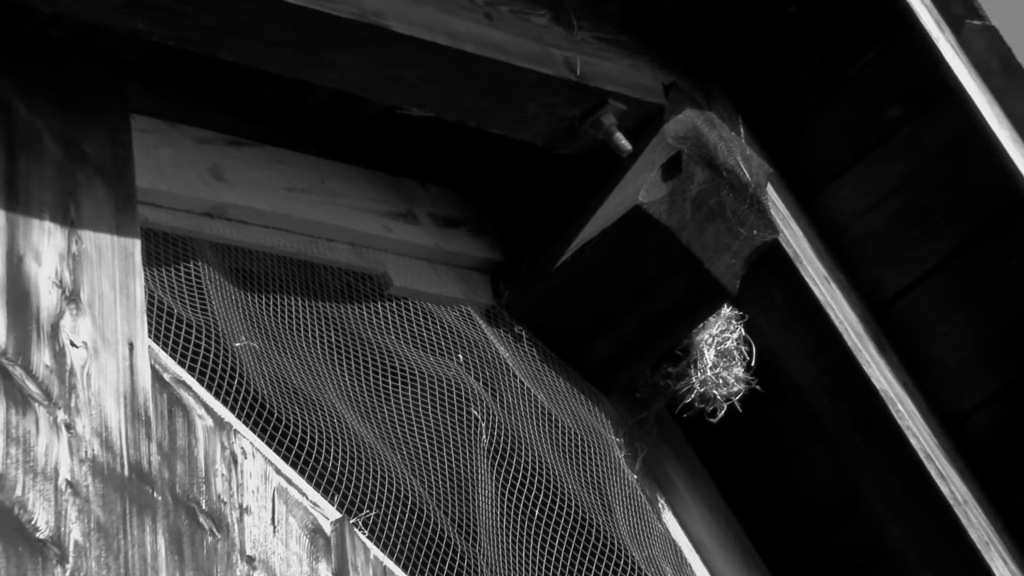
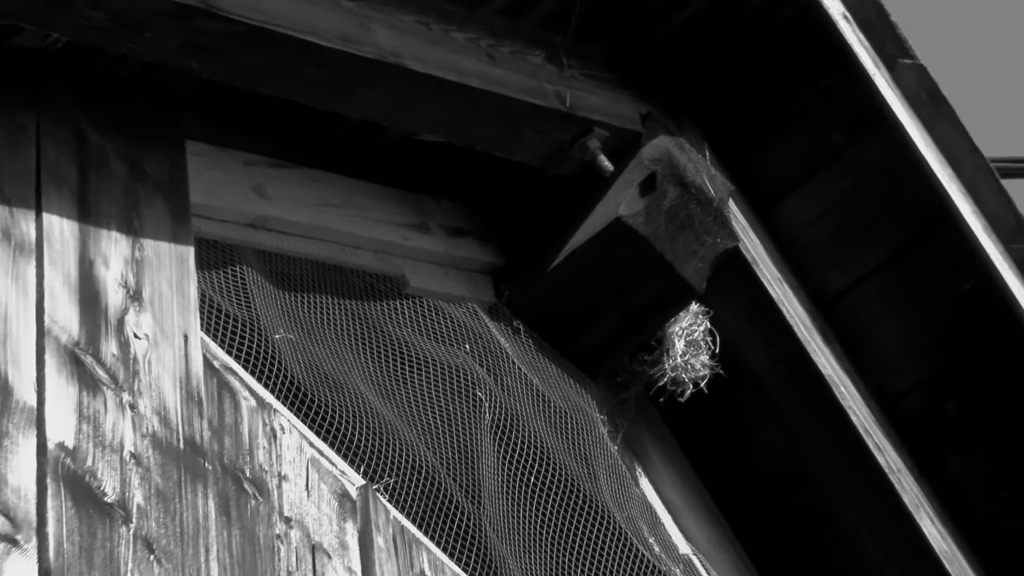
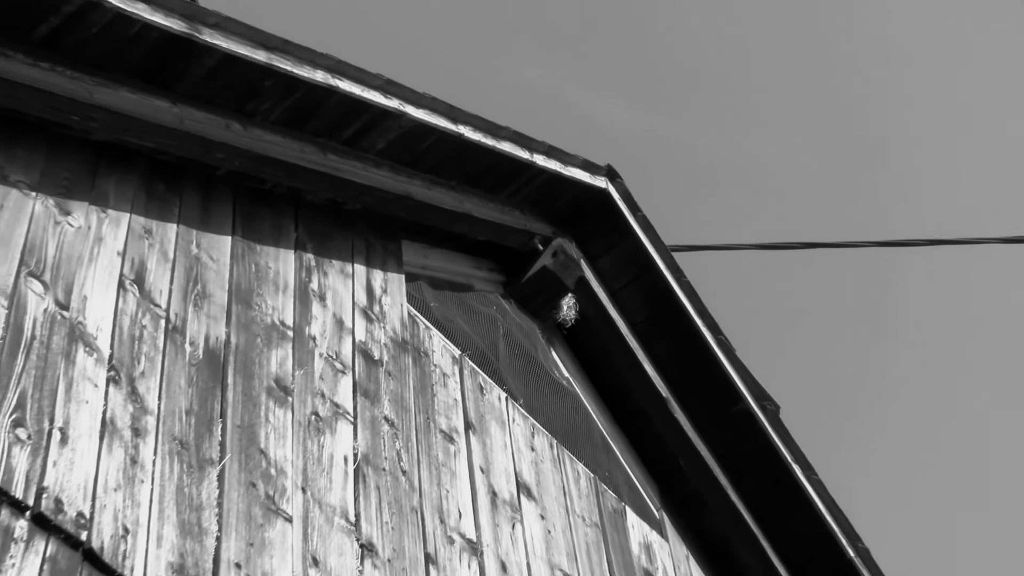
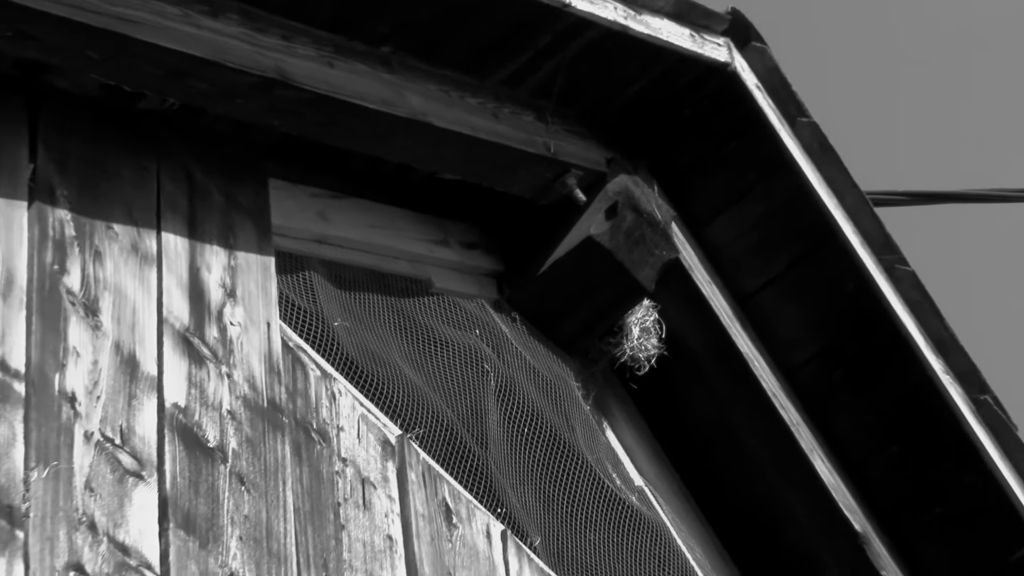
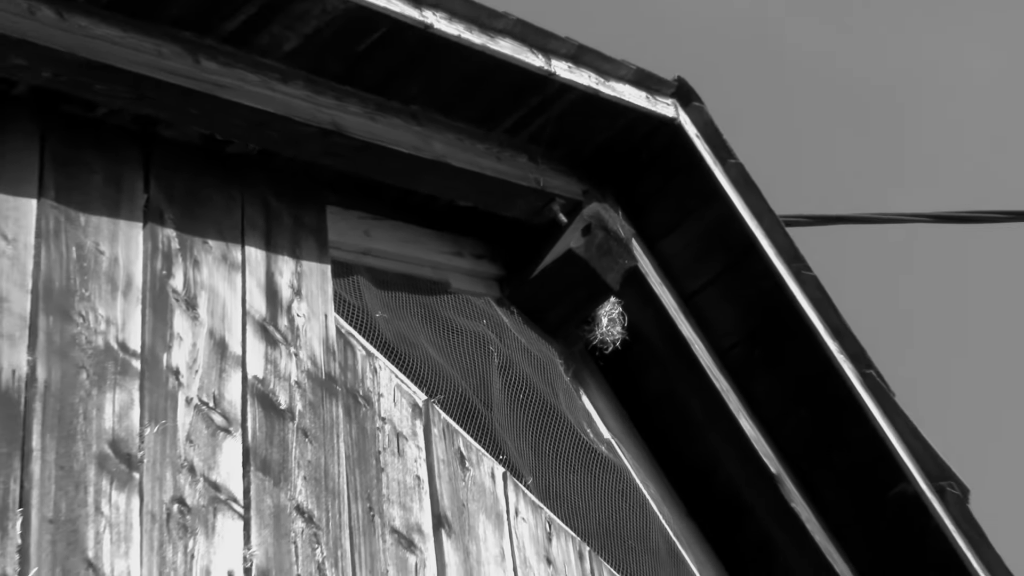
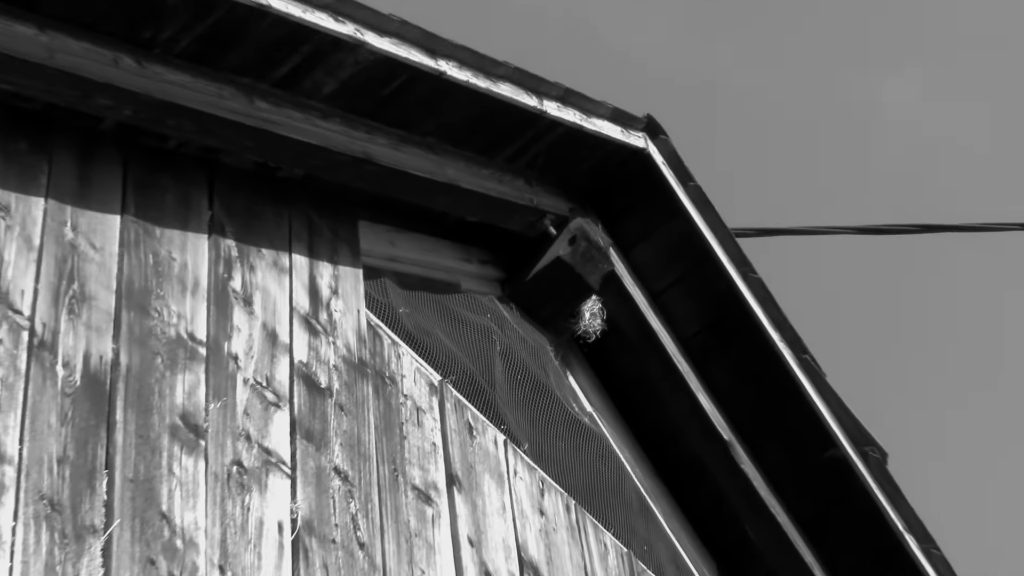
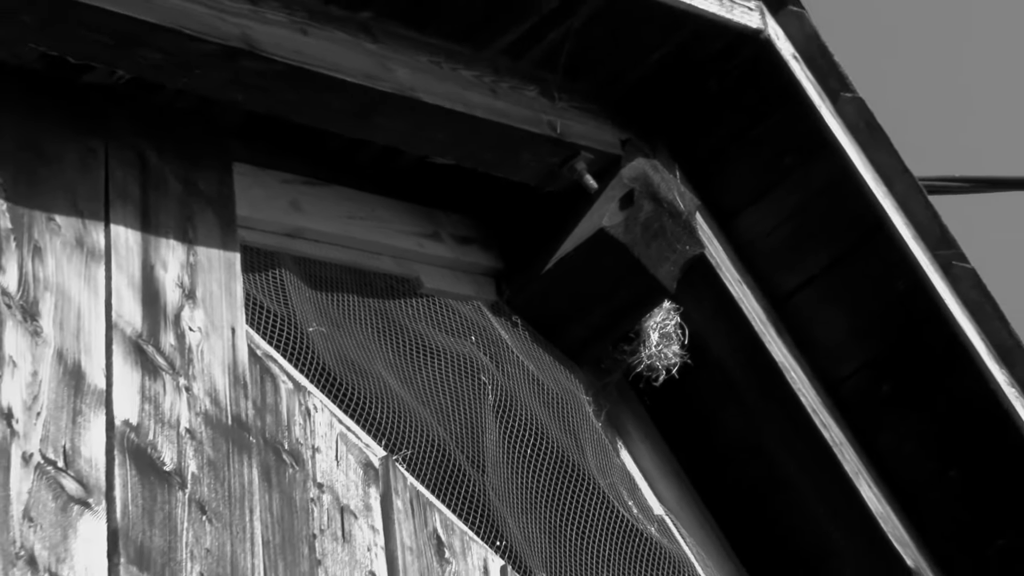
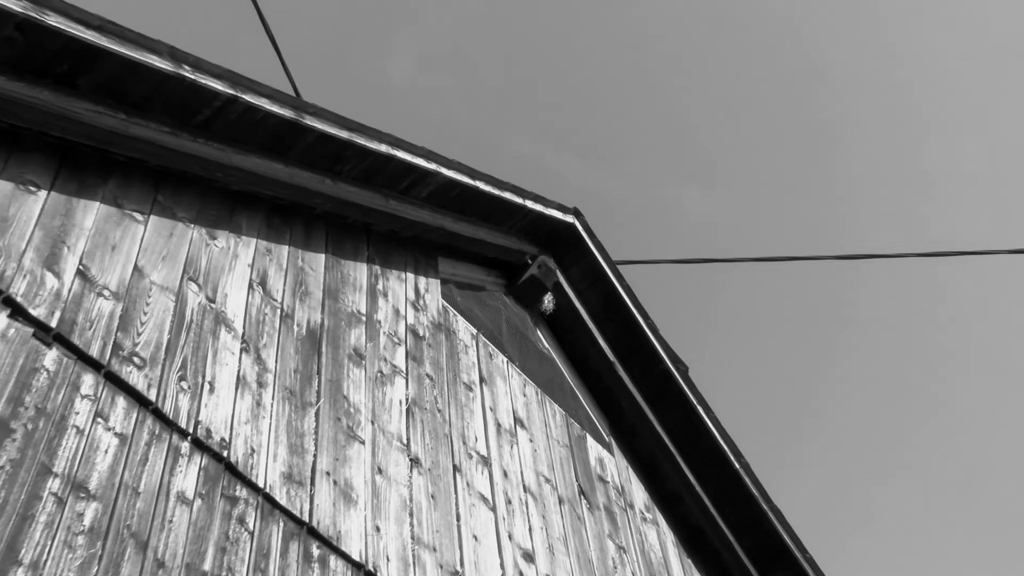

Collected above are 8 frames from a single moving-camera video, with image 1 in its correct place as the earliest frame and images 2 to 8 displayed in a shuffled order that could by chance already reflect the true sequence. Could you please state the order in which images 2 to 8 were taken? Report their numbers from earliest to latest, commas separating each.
2, 7, 4, 5, 6, 3, 8
